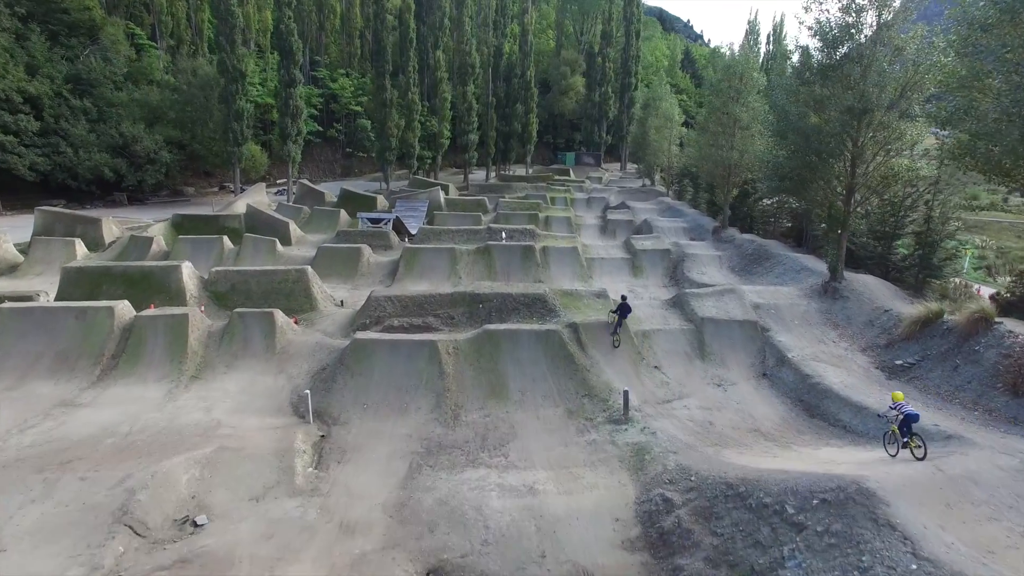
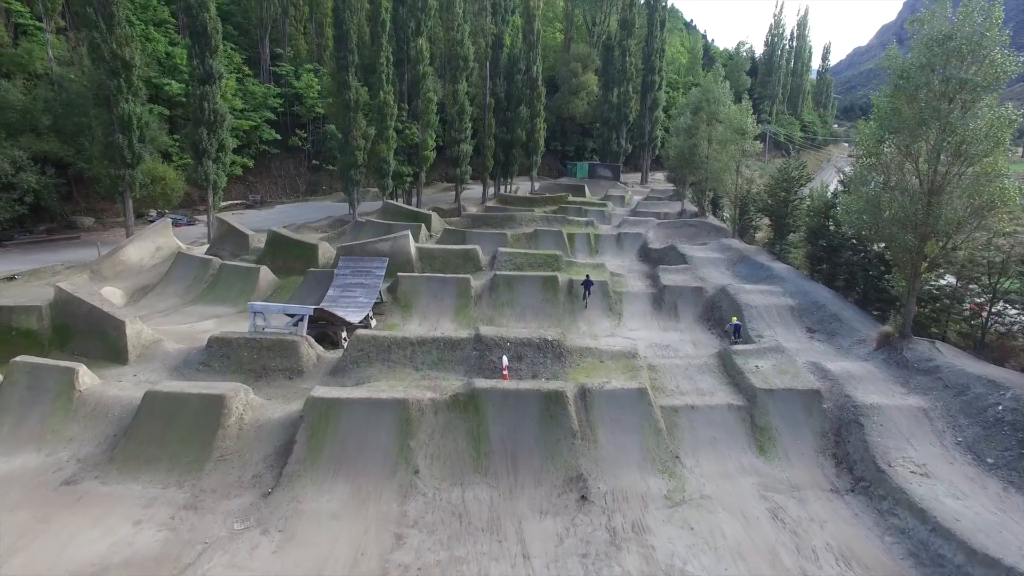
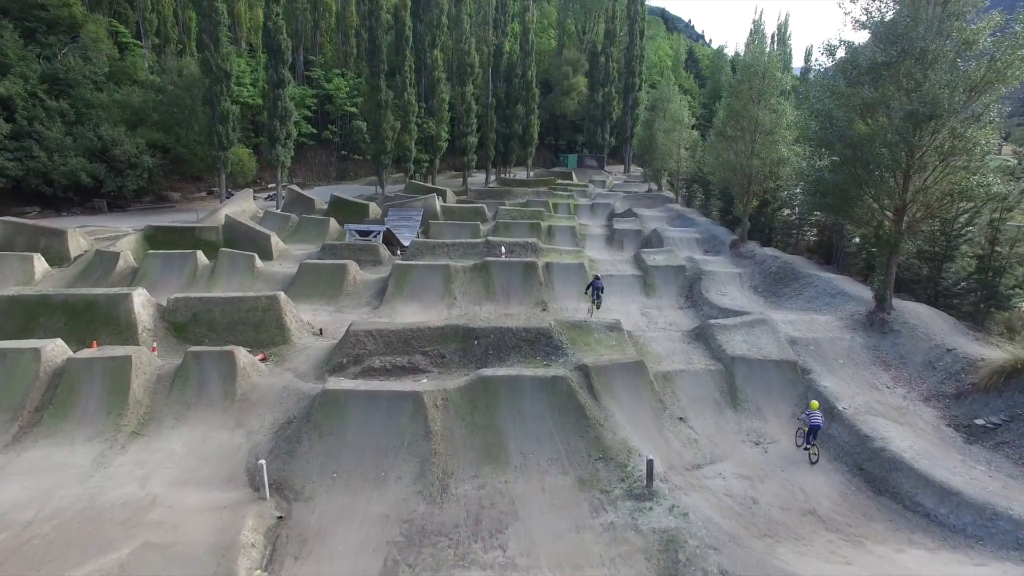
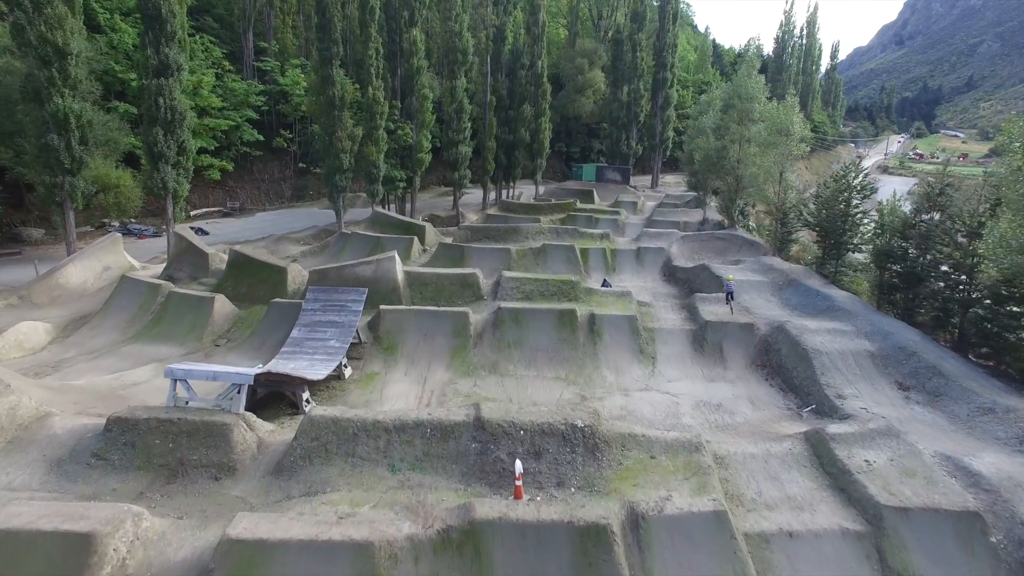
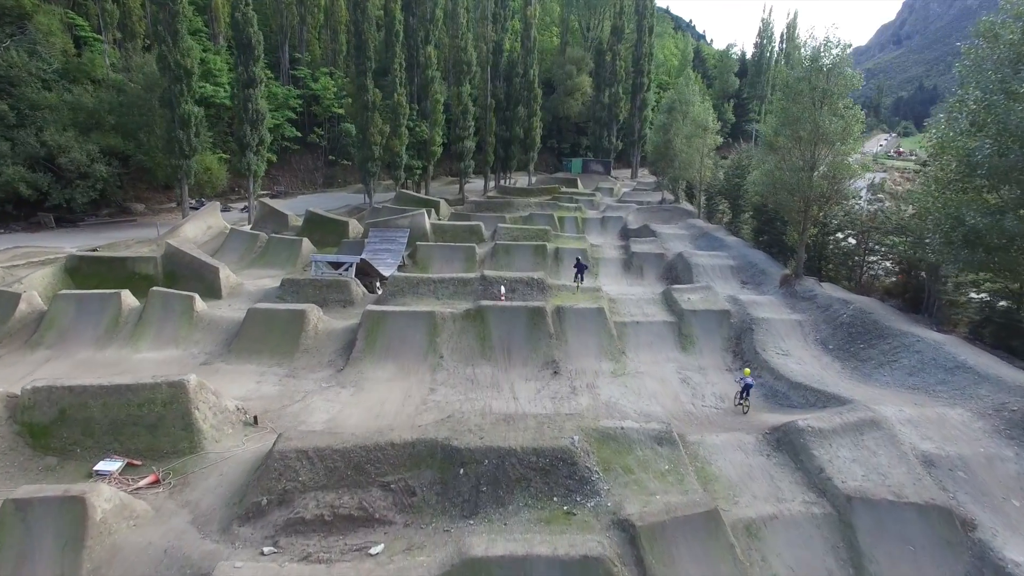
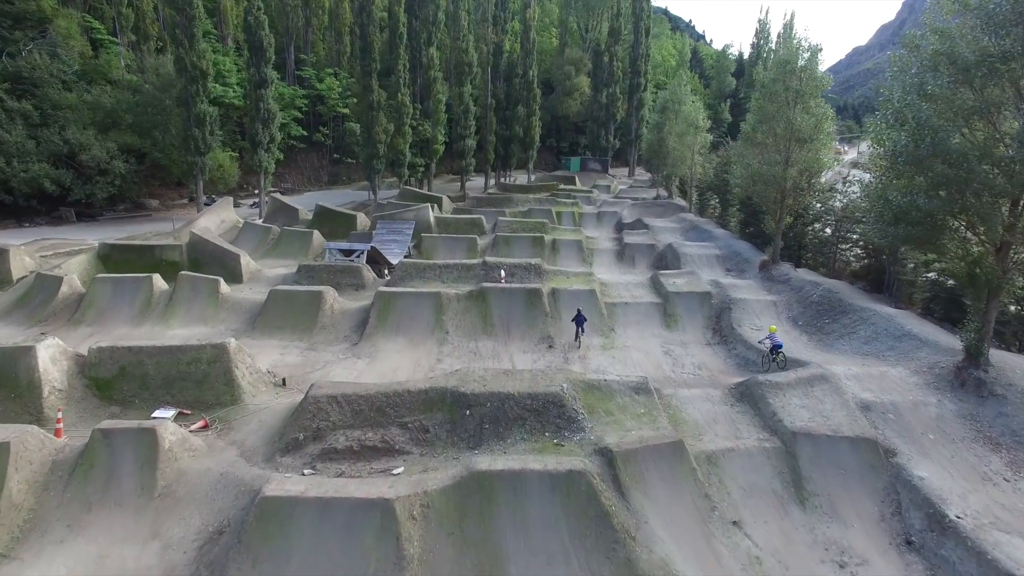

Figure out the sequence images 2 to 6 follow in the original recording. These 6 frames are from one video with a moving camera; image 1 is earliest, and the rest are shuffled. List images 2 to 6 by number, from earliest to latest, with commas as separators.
3, 6, 5, 2, 4
